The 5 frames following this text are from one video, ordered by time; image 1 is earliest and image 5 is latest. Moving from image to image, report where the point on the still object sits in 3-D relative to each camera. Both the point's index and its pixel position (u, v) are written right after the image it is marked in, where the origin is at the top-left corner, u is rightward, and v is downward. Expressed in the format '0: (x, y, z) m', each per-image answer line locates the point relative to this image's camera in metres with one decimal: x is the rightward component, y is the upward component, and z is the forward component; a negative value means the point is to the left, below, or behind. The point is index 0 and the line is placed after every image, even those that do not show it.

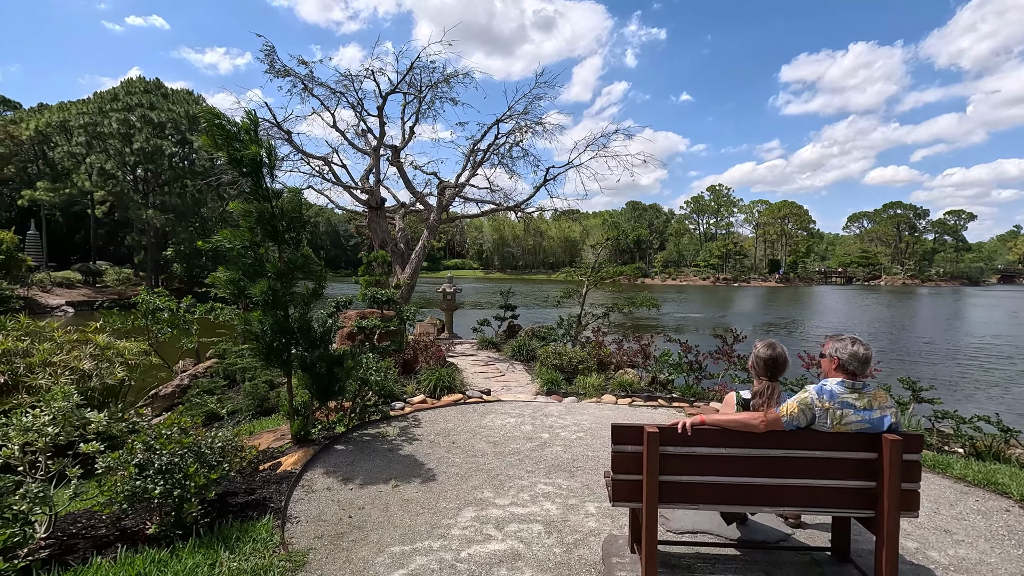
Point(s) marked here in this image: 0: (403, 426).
0: (-1.0, -1.3, +5.0) m
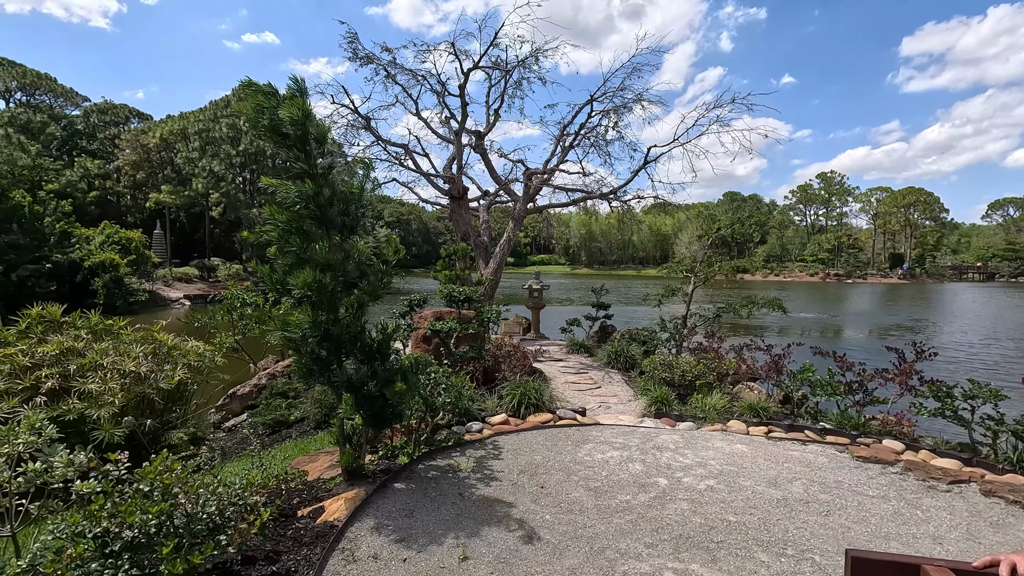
0: (-0.2, -1.3, +4.0) m
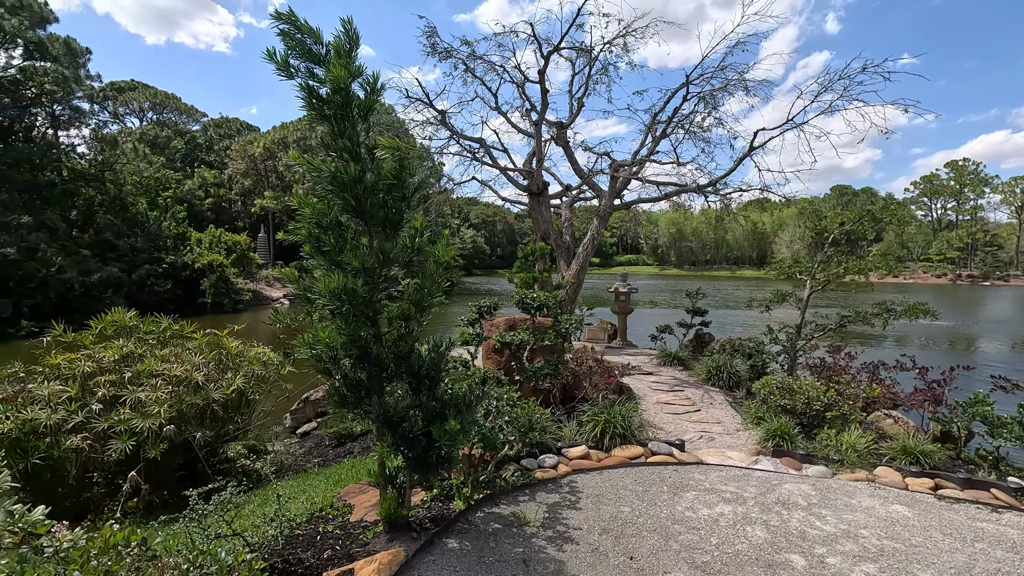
0: (+0.3, -1.3, +3.3) m
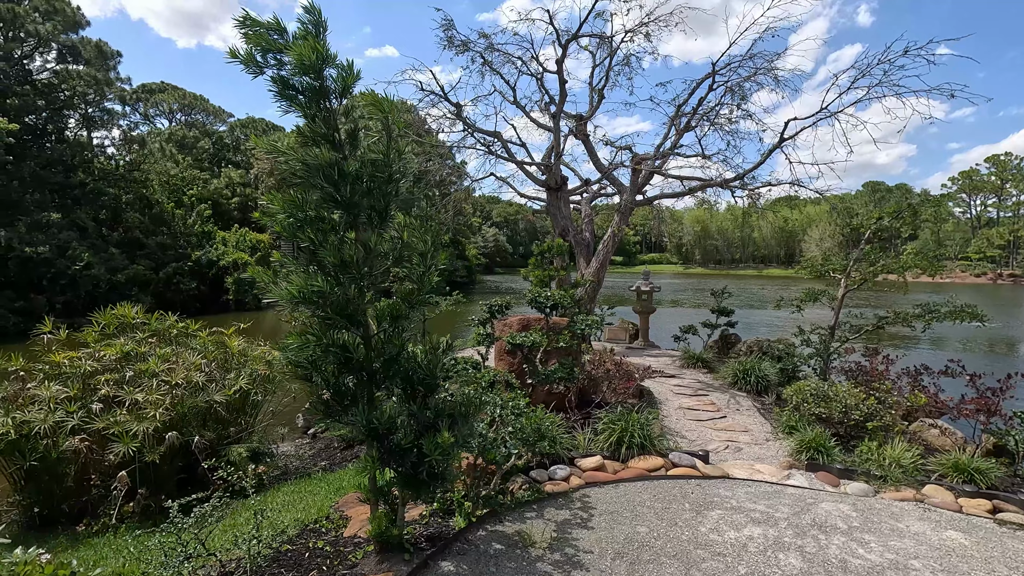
0: (+0.3, -1.3, +3.0) m
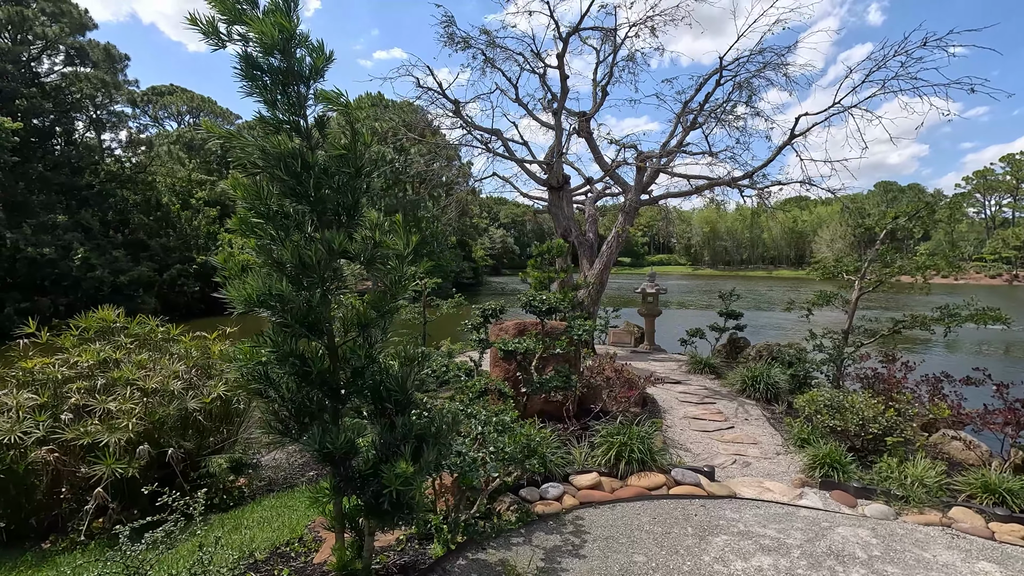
0: (+0.2, -1.3, +2.7) m
